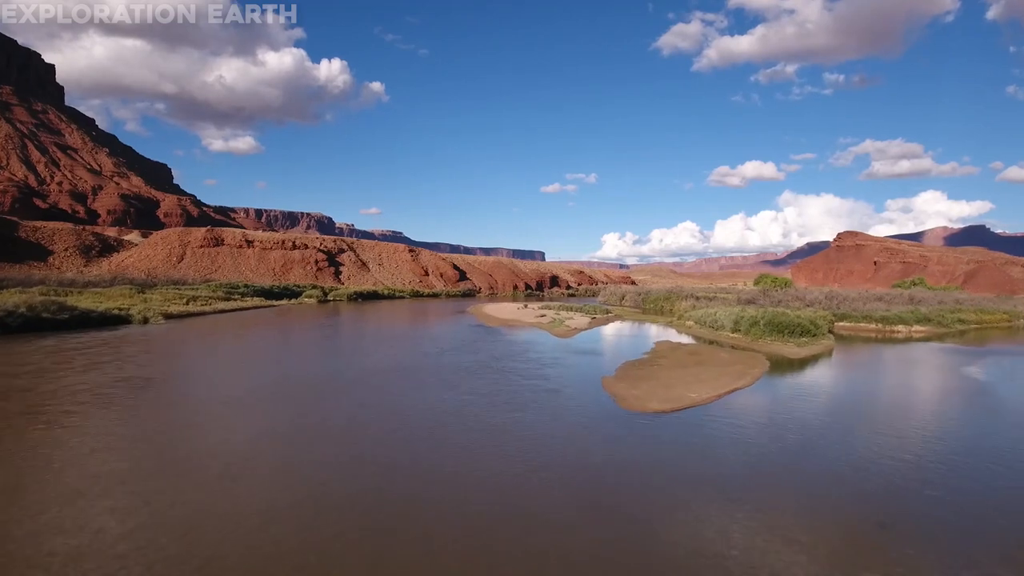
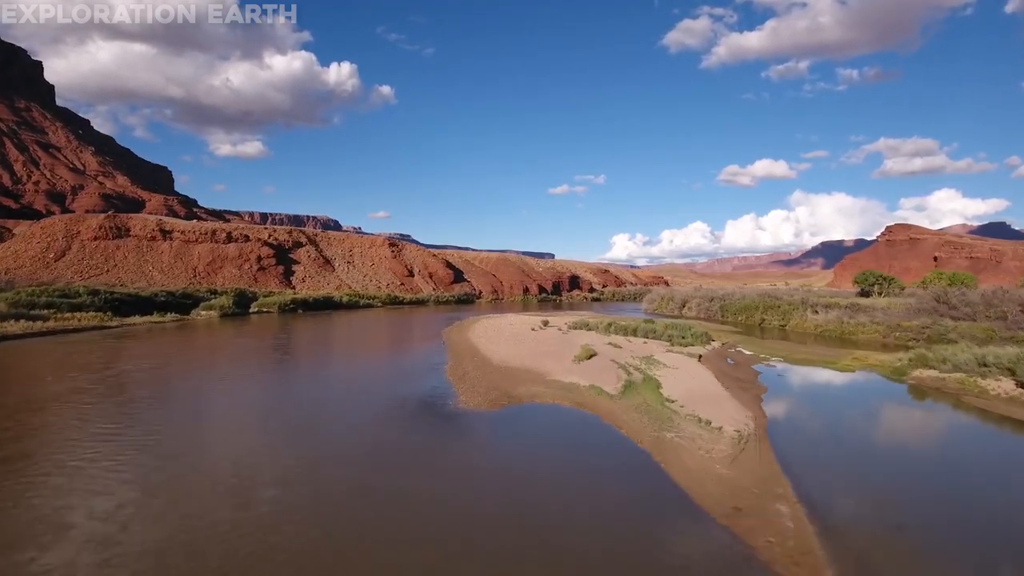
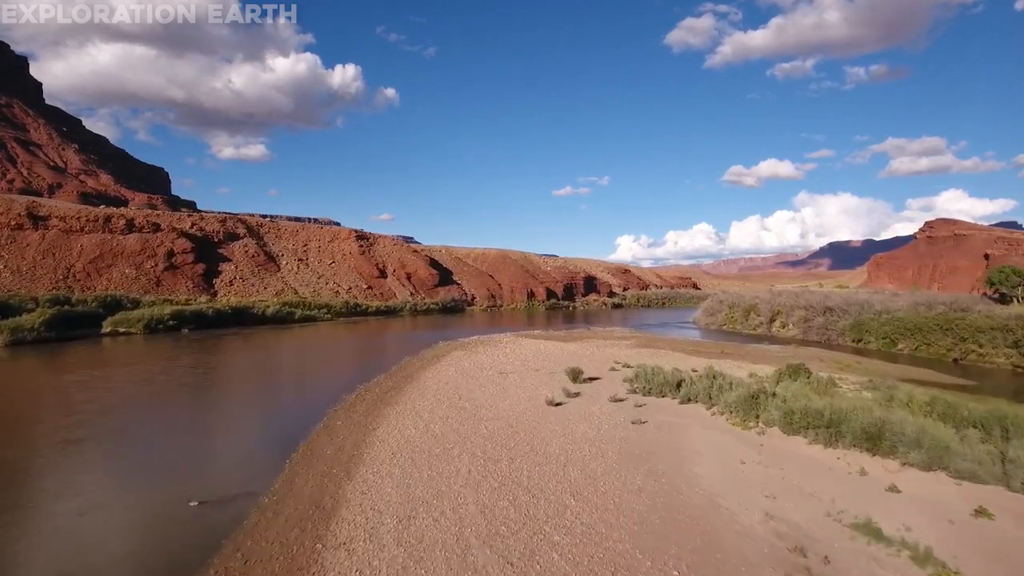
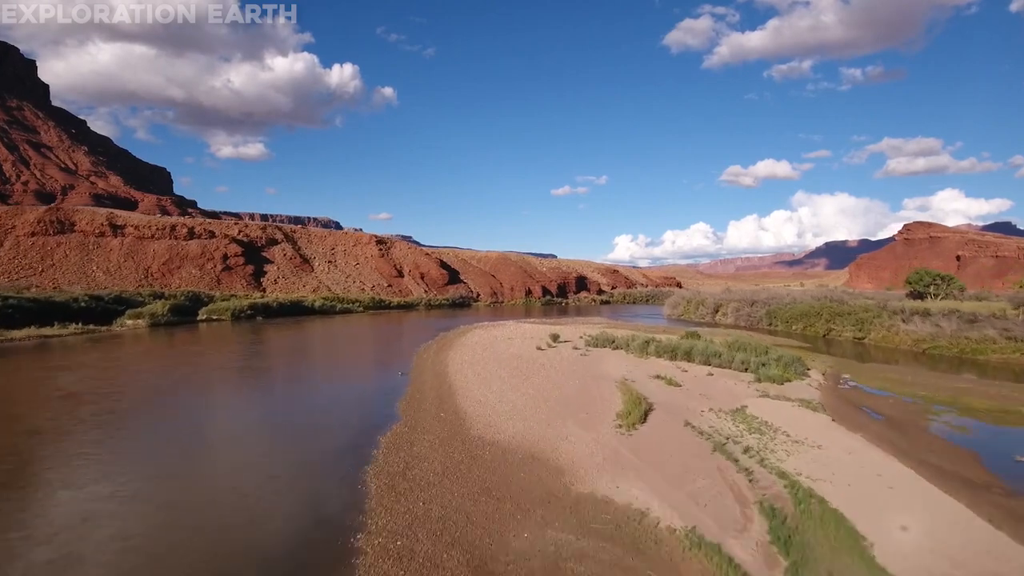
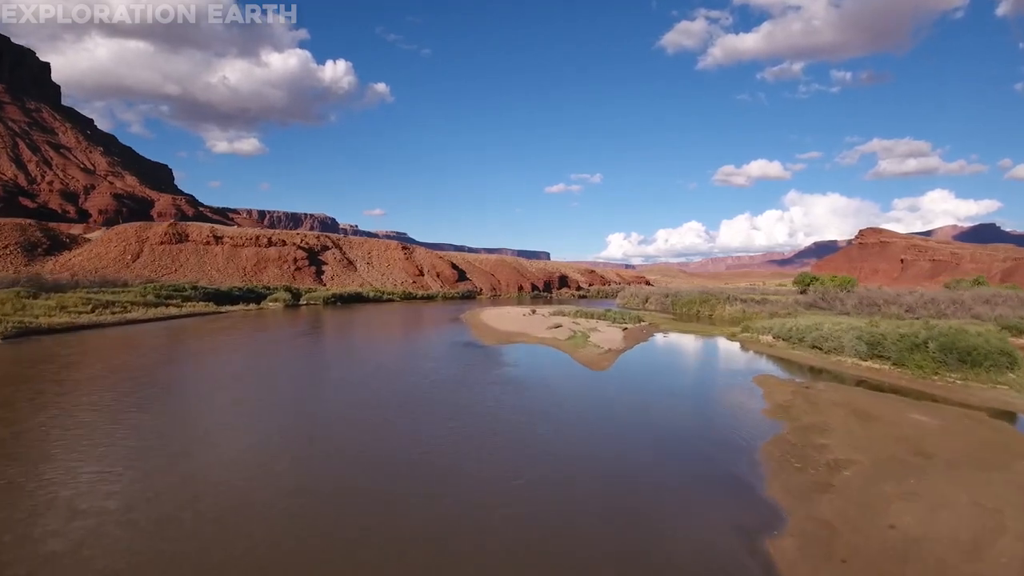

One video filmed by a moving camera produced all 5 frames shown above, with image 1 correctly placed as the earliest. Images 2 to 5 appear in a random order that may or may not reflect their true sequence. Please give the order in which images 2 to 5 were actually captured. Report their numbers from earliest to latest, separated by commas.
5, 2, 4, 3
